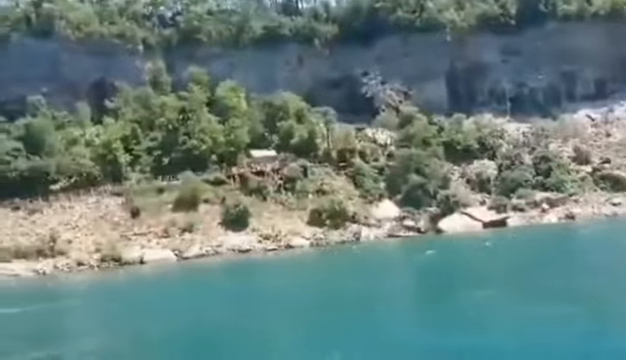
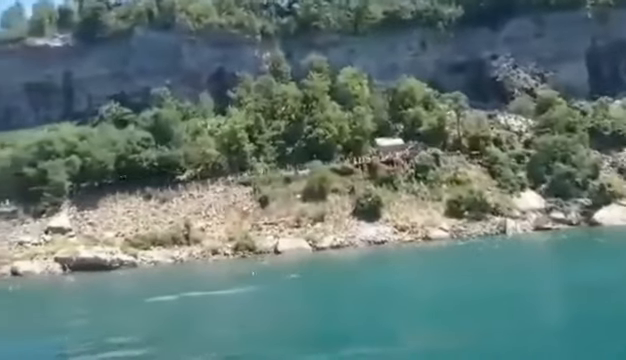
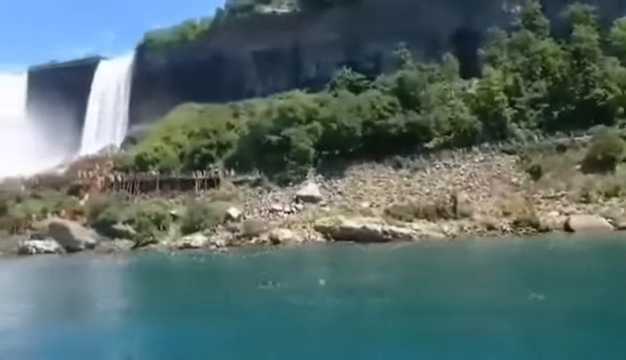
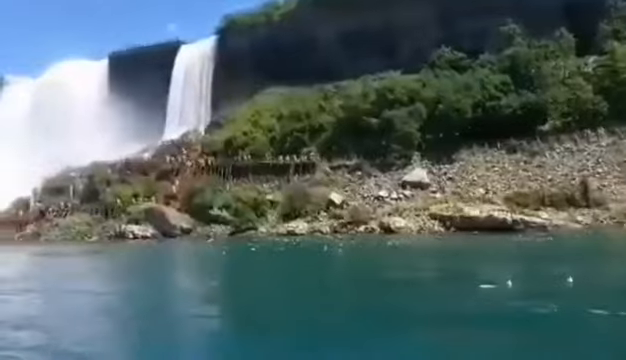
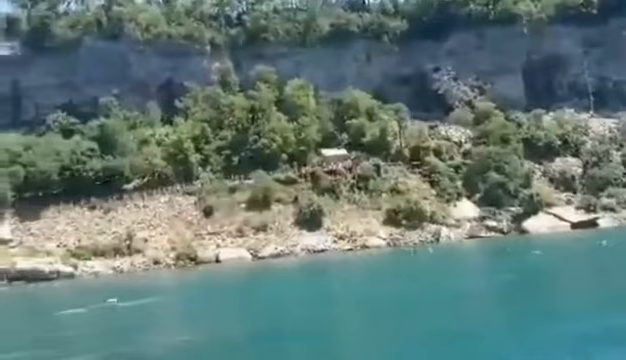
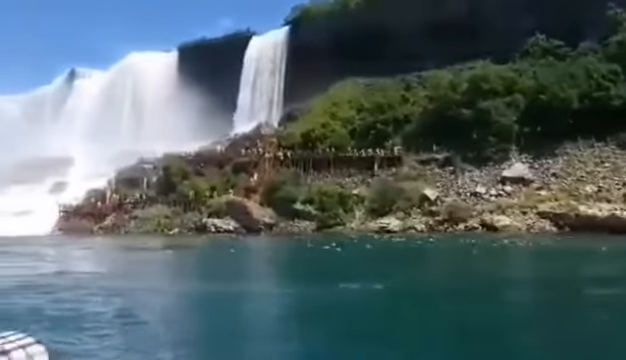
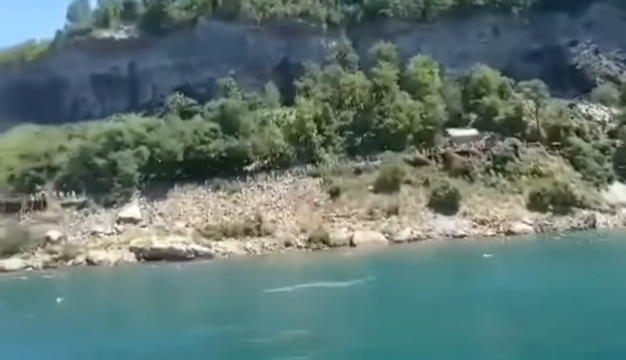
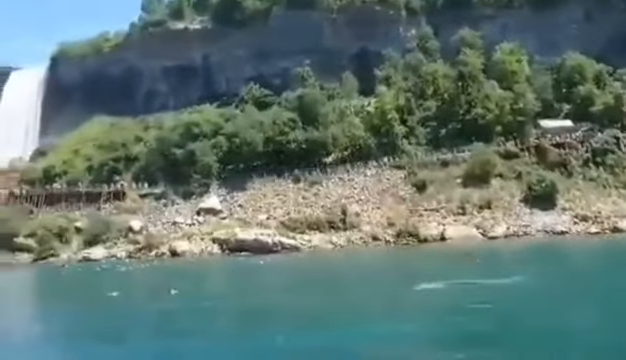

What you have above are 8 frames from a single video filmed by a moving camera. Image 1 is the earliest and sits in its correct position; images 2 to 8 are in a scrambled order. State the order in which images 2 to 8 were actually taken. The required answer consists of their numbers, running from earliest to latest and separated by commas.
5, 2, 7, 8, 3, 4, 6
